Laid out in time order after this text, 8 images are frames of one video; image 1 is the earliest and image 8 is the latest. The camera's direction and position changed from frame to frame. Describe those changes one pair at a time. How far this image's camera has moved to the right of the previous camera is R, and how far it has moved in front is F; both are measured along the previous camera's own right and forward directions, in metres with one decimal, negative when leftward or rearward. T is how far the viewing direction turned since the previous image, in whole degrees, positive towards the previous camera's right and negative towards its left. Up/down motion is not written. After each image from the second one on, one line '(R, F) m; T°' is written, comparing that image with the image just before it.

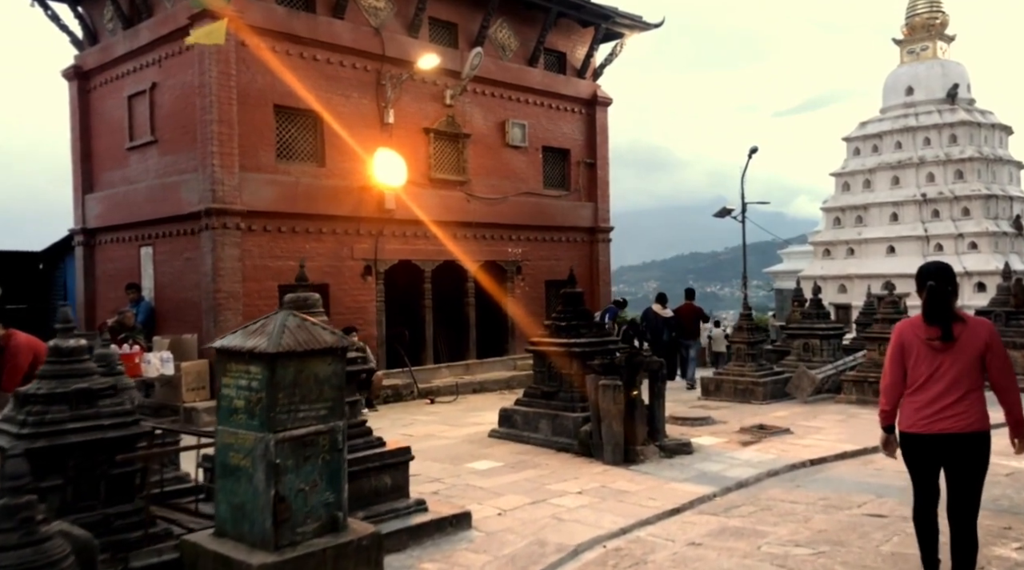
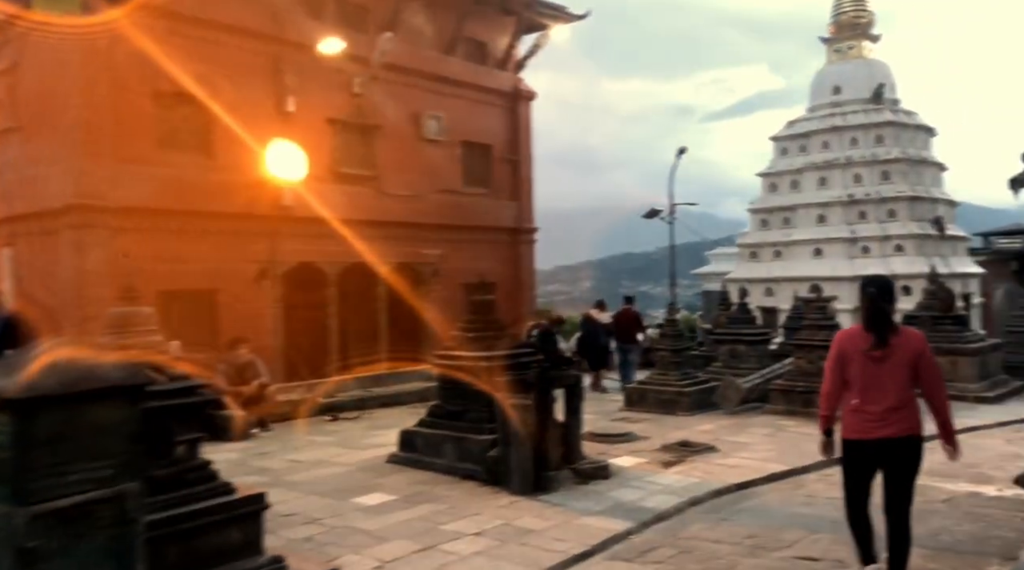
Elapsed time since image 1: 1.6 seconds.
(+0.3, +0.9) m; +5°
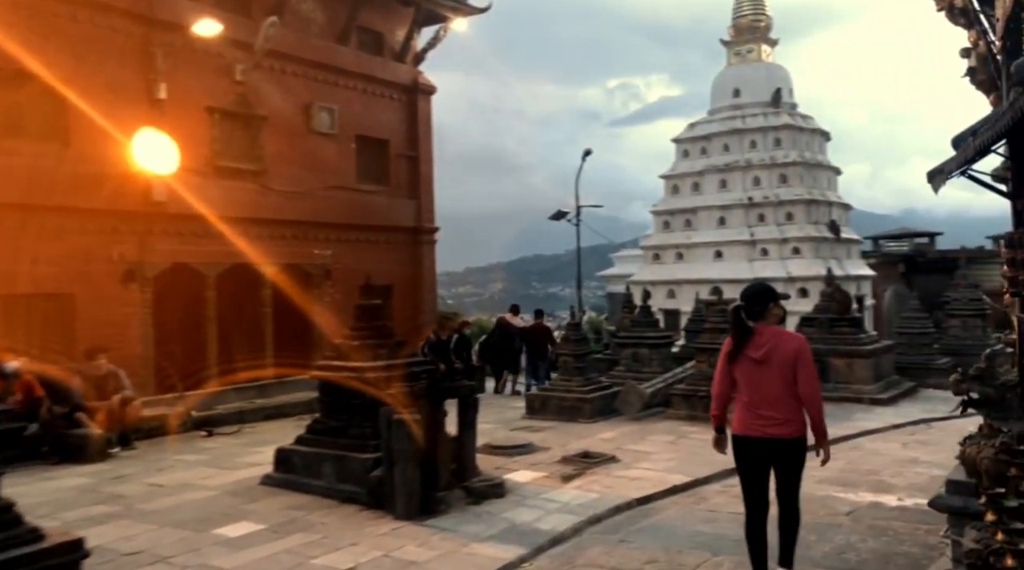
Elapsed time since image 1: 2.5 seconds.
(+0.2, +0.6) m; +6°
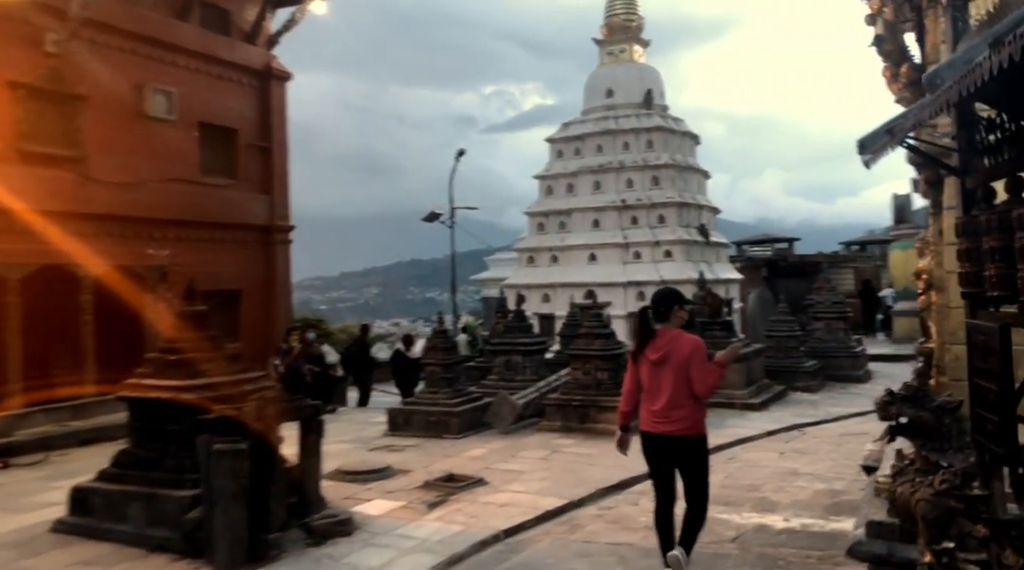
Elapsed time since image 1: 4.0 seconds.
(+0.2, +0.9) m; +9°
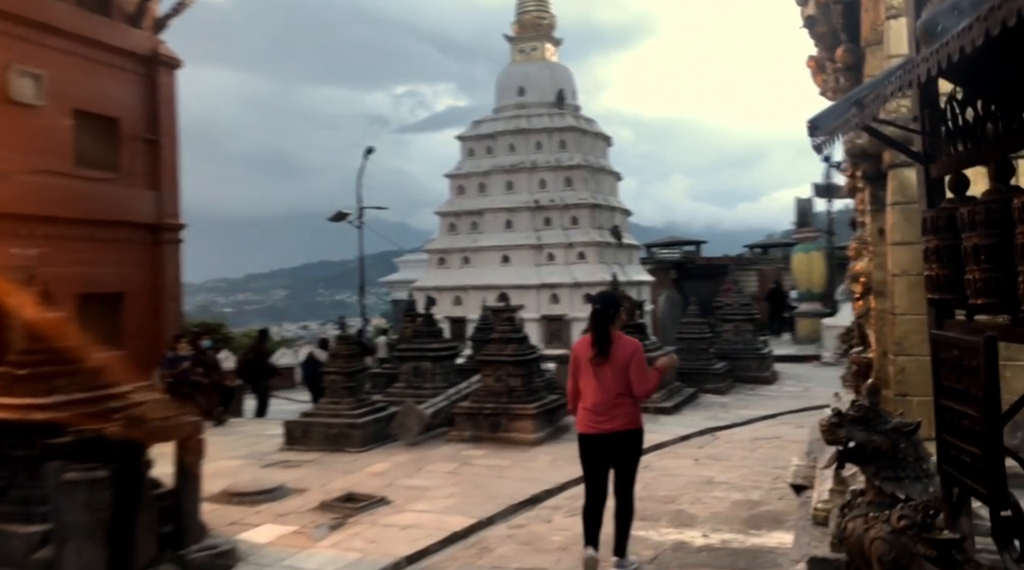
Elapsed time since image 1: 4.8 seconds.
(+0.1, +0.5) m; +6°
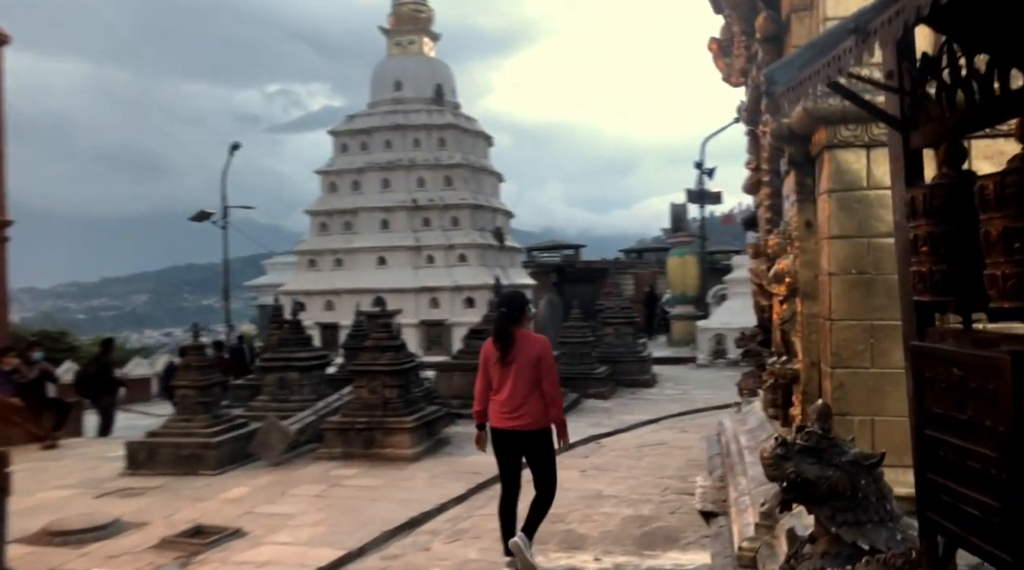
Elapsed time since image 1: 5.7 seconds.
(0.0, +0.6) m; +8°
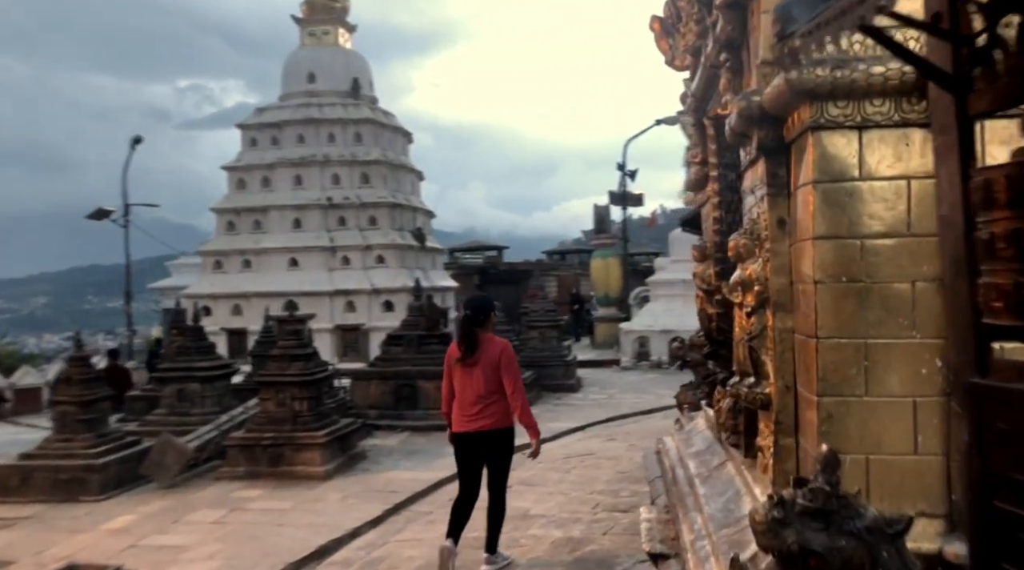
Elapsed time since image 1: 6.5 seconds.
(0.0, +0.5) m; +5°
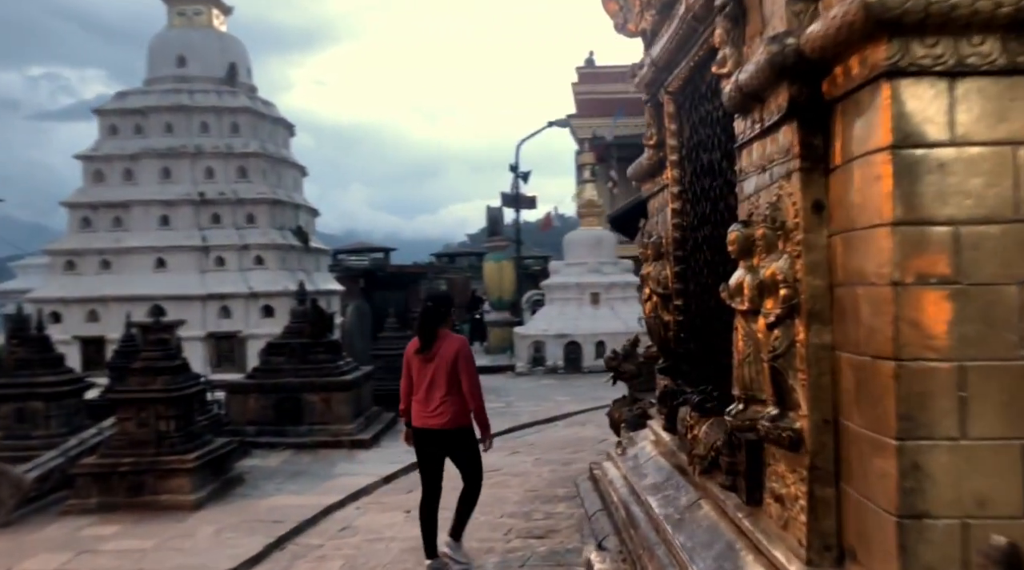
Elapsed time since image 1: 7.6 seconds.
(-0.2, +0.7) m; +8°
